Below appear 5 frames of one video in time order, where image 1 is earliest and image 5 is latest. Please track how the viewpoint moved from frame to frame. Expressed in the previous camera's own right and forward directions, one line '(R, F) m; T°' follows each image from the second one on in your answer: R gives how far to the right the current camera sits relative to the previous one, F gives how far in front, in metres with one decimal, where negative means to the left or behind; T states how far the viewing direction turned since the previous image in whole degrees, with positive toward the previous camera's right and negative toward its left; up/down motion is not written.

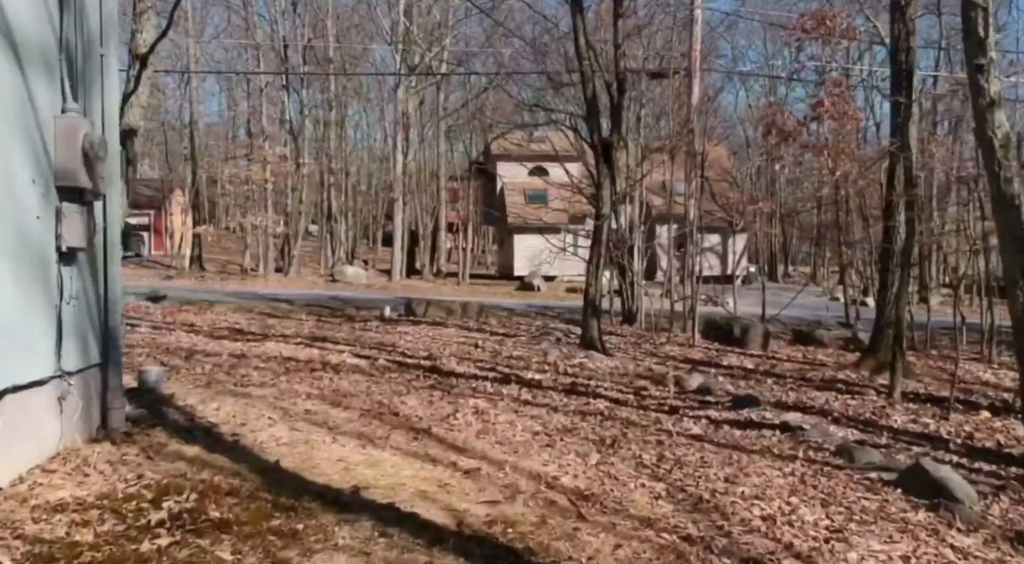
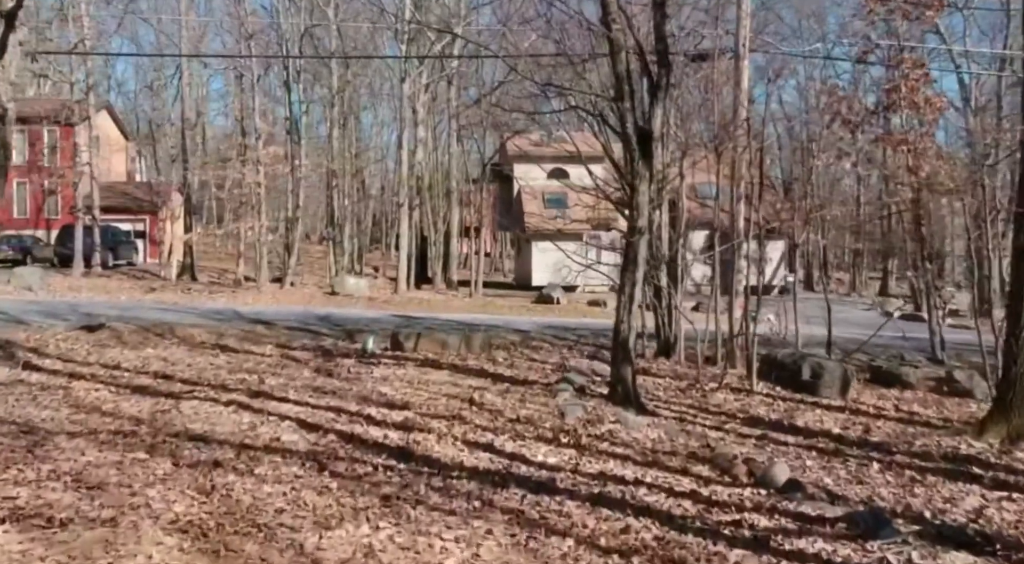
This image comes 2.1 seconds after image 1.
(+0.1, +2.8) m; -1°
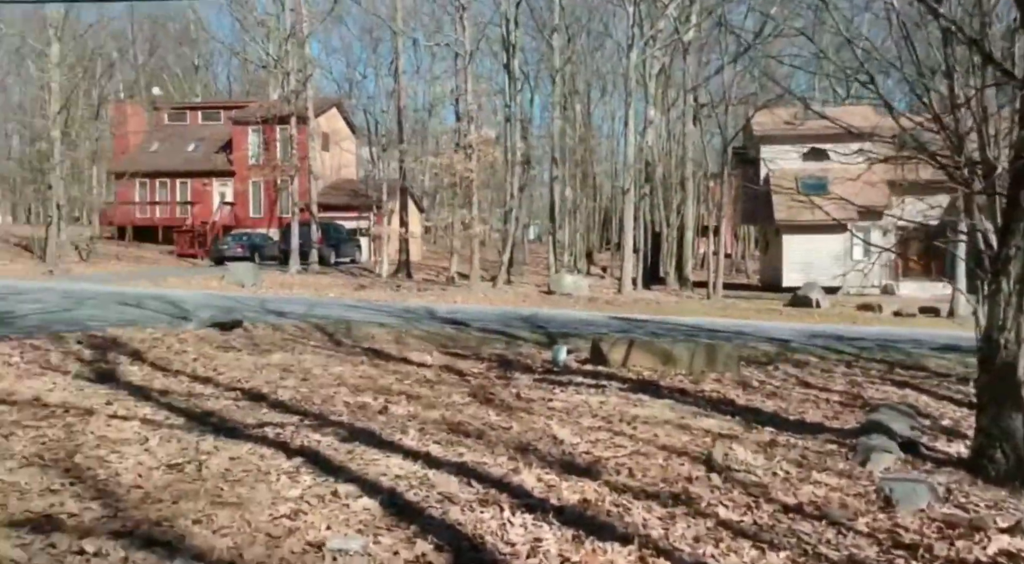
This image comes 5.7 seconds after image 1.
(-0.2, +3.6) m; -13°
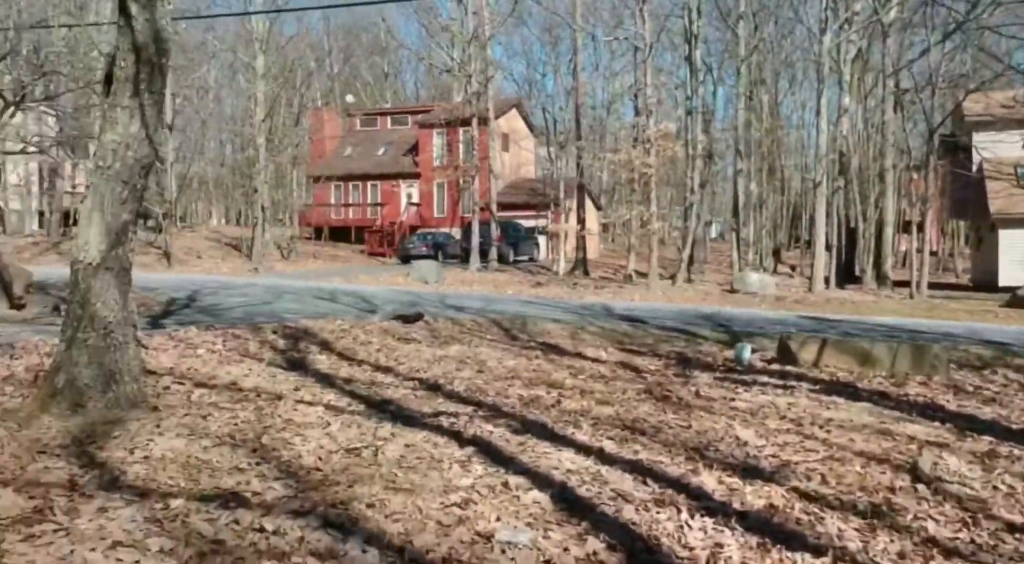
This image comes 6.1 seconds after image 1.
(0.0, +0.2) m; -10°
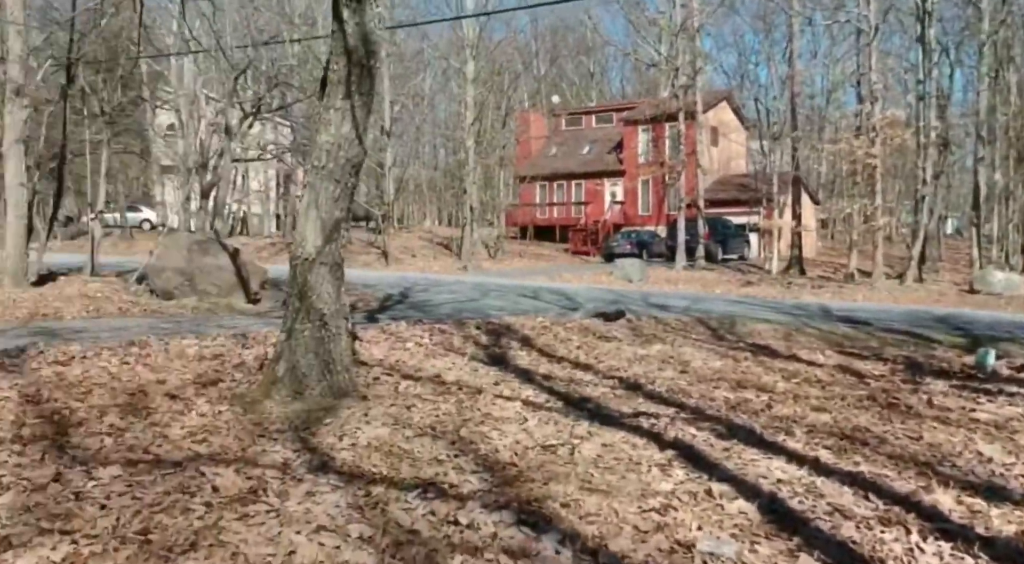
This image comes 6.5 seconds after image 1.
(0.0, +0.3) m; -11°
